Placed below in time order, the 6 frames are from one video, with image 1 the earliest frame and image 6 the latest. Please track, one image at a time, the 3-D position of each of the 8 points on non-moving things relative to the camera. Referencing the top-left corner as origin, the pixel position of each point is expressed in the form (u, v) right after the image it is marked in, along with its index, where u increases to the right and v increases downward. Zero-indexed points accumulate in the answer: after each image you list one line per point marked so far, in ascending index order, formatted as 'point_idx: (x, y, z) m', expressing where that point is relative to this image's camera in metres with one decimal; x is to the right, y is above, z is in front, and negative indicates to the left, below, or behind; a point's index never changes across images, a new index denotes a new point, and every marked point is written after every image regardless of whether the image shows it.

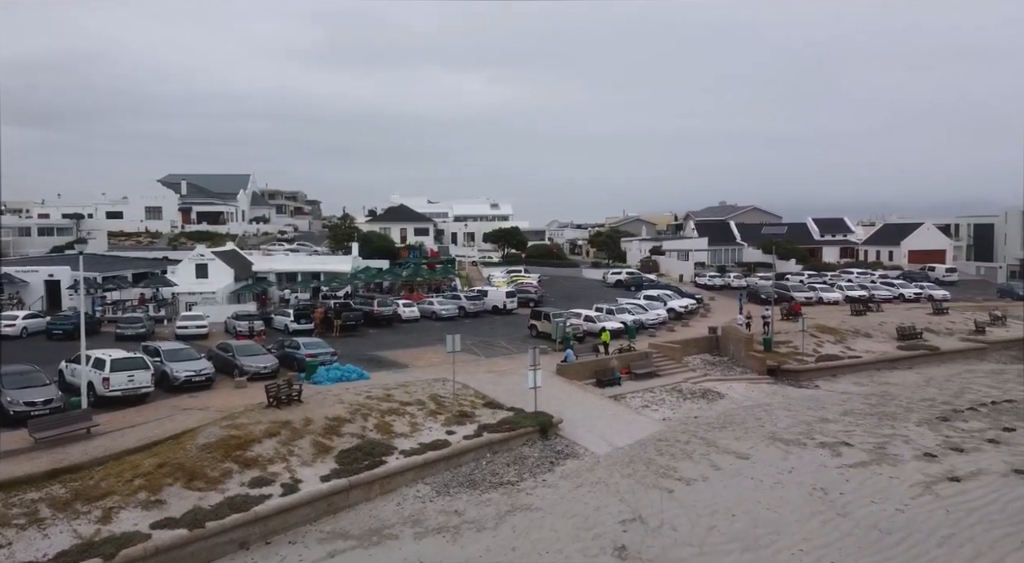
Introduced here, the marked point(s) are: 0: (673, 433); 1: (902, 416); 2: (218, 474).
0: (+5.0, -4.6, +19.8) m
1: (+11.3, -3.9, +18.9) m
2: (-7.7, -5.0, +17.0) m
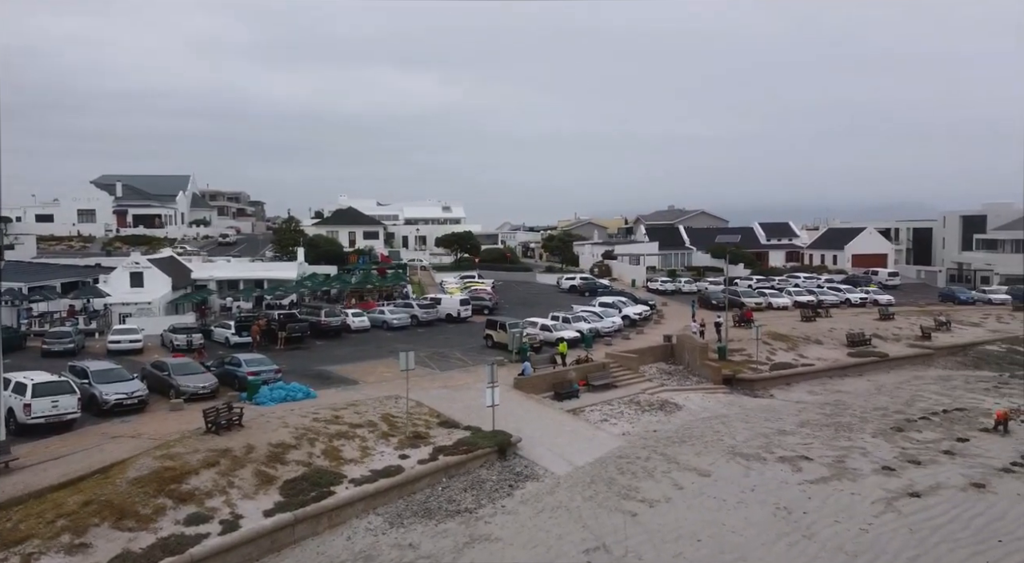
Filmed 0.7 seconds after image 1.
0: (+3.7, -5.0, +19.4) m
1: (+10.1, -4.3, +19.0) m
2: (-8.8, -5.5, +15.7) m
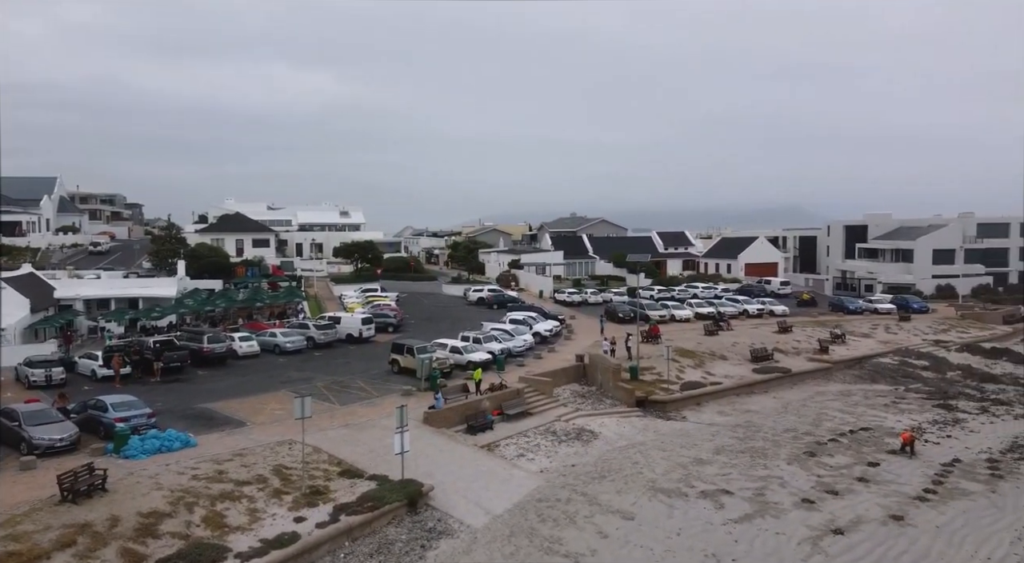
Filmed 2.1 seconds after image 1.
0: (+1.2, -5.8, +18.4) m
1: (+7.6, -5.0, +18.9) m
2: (-10.5, -6.7, +12.9) m
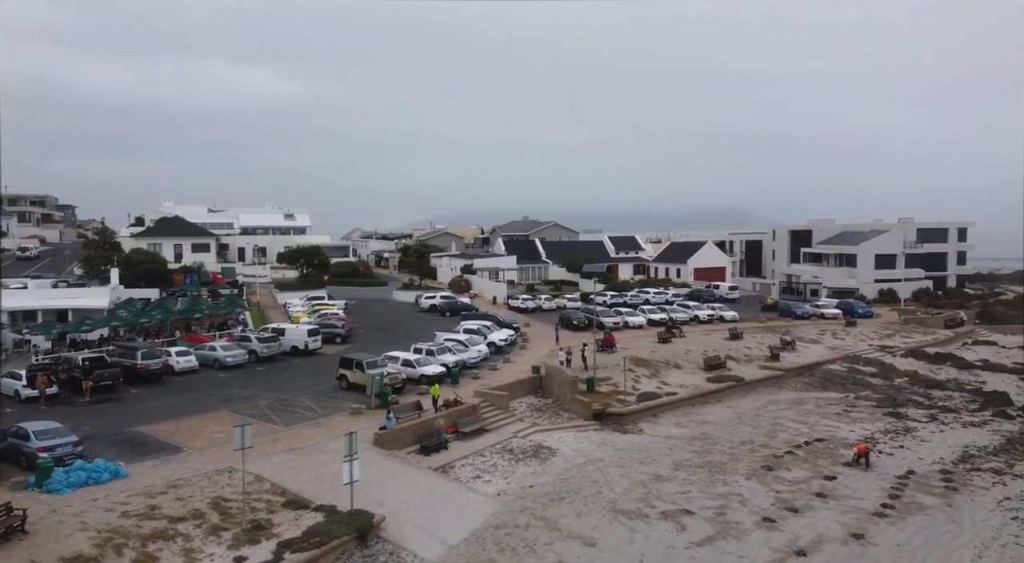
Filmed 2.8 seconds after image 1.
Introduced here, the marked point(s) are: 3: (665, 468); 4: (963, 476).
0: (0.0, -6.3, +17.7) m
1: (+6.3, -5.4, +18.7) m
2: (-11.3, -7.3, +11.3) m
3: (+4.6, -5.6, +19.5) m
4: (+10.8, -4.7, +15.6) m
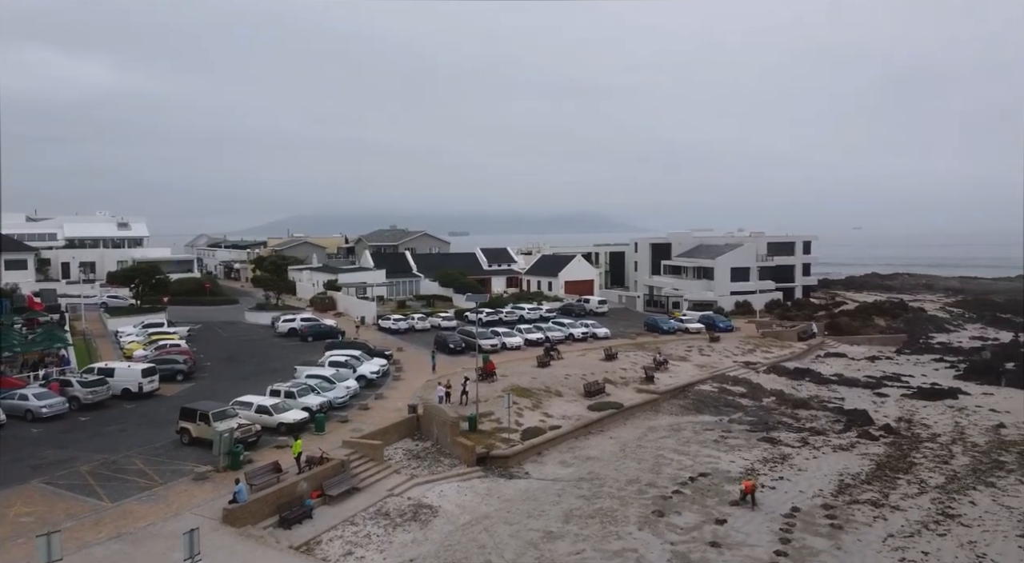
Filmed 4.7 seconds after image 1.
0: (-2.9, -7.6, +15.6) m
1: (+3.0, -6.4, +17.9) m
2: (-12.6, -9.0, +7.1) m
3: (+1.2, -6.8, +18.3) m
4: (+8.1, -5.5, +15.7) m
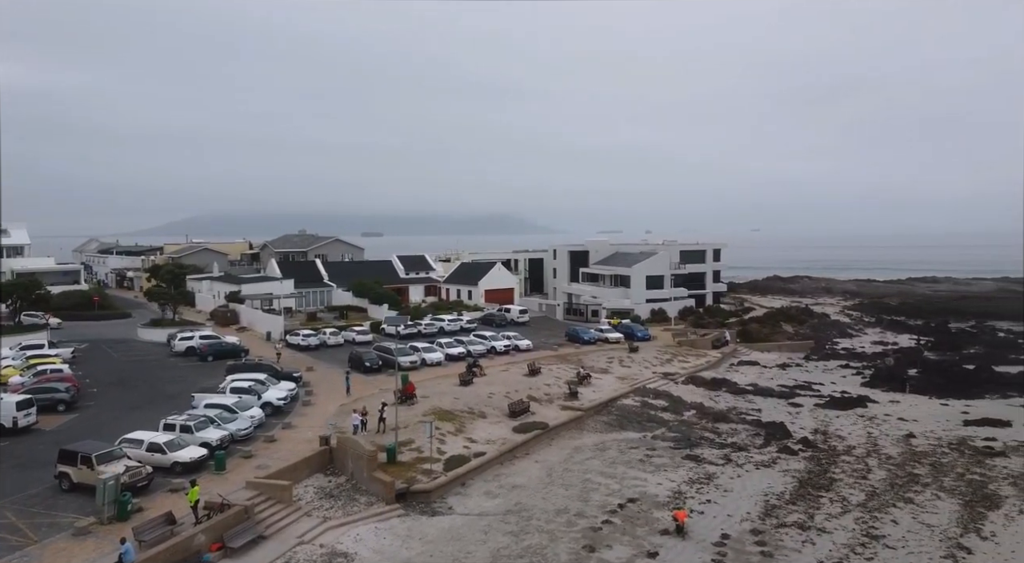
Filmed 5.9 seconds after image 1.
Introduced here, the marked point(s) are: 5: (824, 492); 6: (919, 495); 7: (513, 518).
0: (-4.6, -8.4, +14.1) m
1: (+1.0, -7.1, +17.1) m
2: (-13.0, -10.0, +4.4) m
3: (-0.8, -7.5, +17.3) m
4: (+6.3, -6.1, +15.6) m
5: (+8.5, -5.7, +17.8) m
6: (+10.9, -5.7, +17.5) m
7: (0.0, -7.1, +19.6) m
